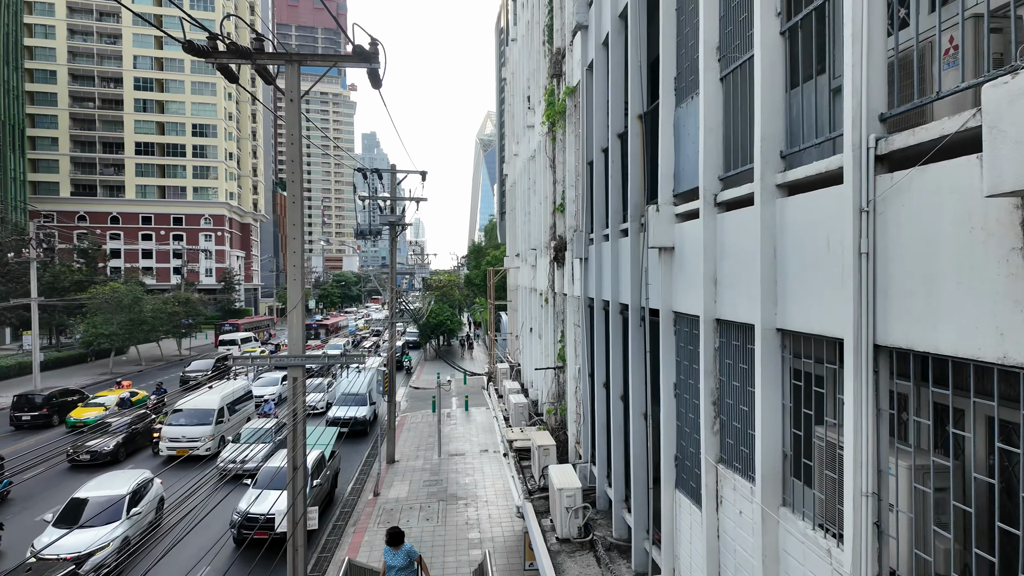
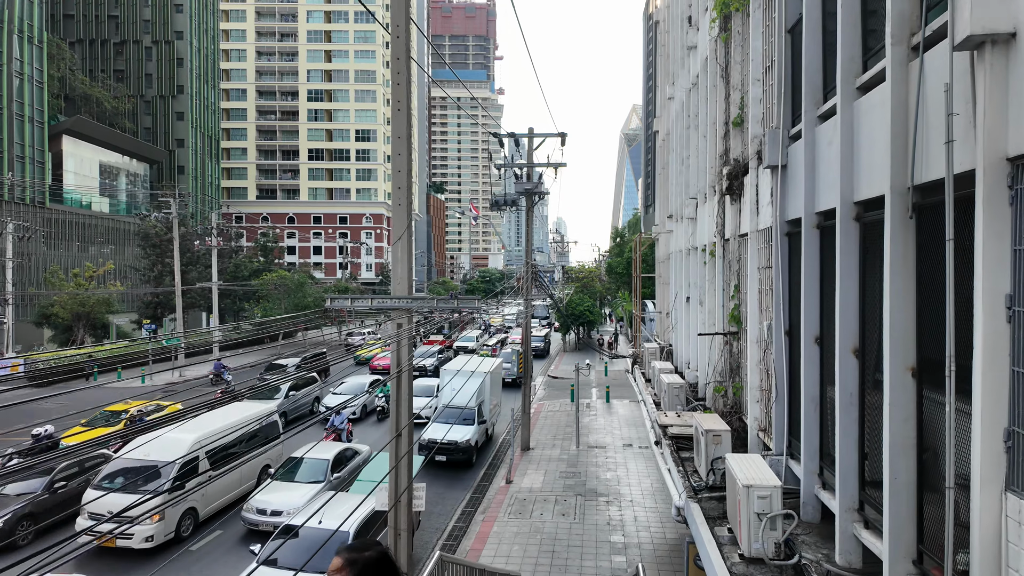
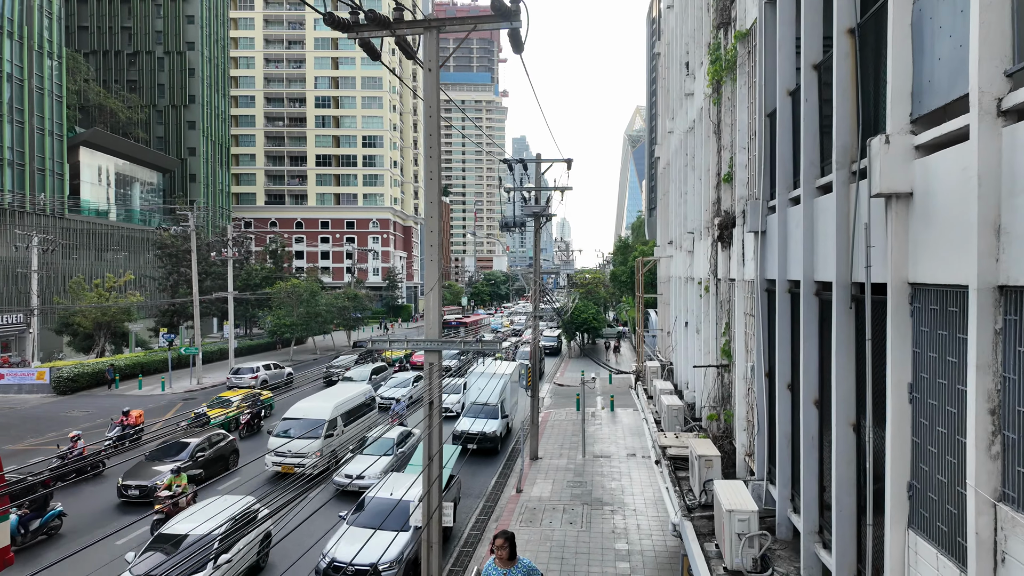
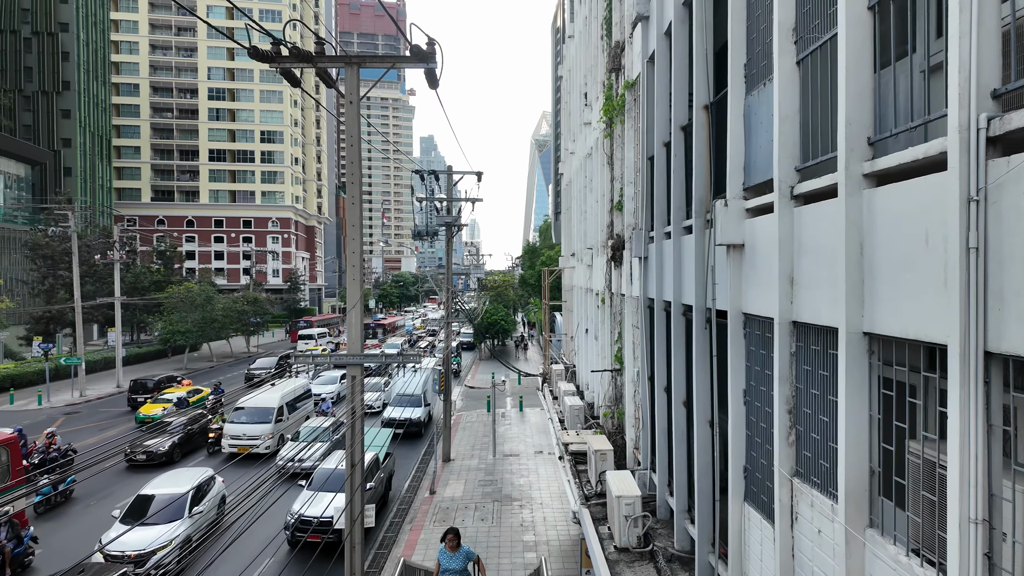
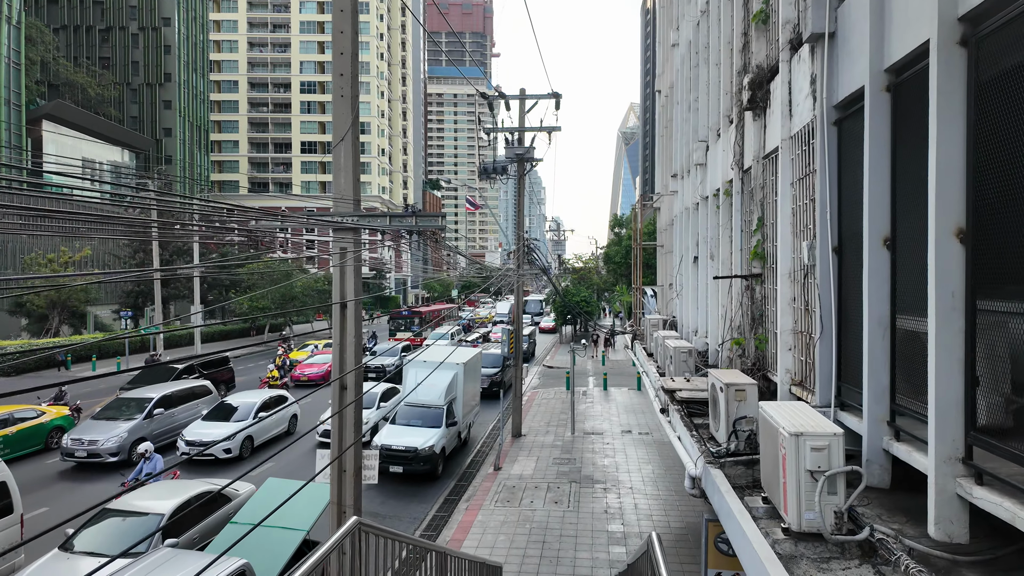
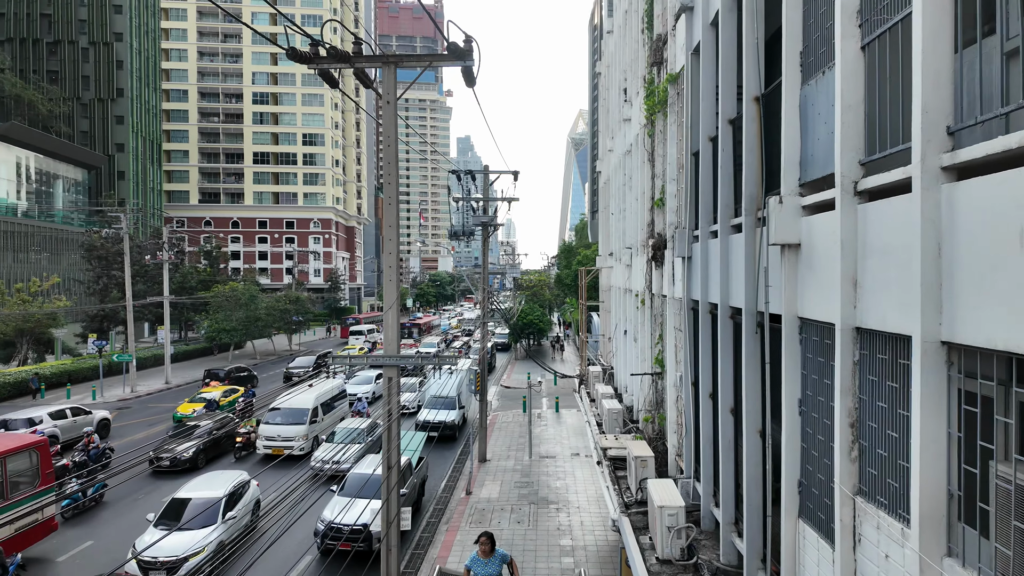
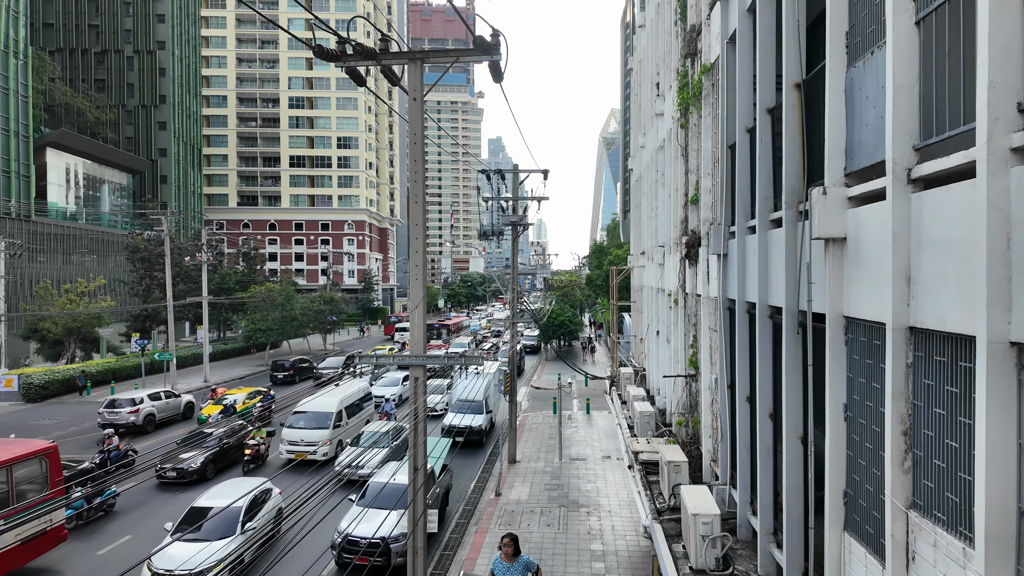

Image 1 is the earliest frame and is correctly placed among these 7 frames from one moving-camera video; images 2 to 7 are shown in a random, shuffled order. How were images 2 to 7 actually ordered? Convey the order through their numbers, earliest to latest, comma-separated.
4, 6, 7, 3, 2, 5
